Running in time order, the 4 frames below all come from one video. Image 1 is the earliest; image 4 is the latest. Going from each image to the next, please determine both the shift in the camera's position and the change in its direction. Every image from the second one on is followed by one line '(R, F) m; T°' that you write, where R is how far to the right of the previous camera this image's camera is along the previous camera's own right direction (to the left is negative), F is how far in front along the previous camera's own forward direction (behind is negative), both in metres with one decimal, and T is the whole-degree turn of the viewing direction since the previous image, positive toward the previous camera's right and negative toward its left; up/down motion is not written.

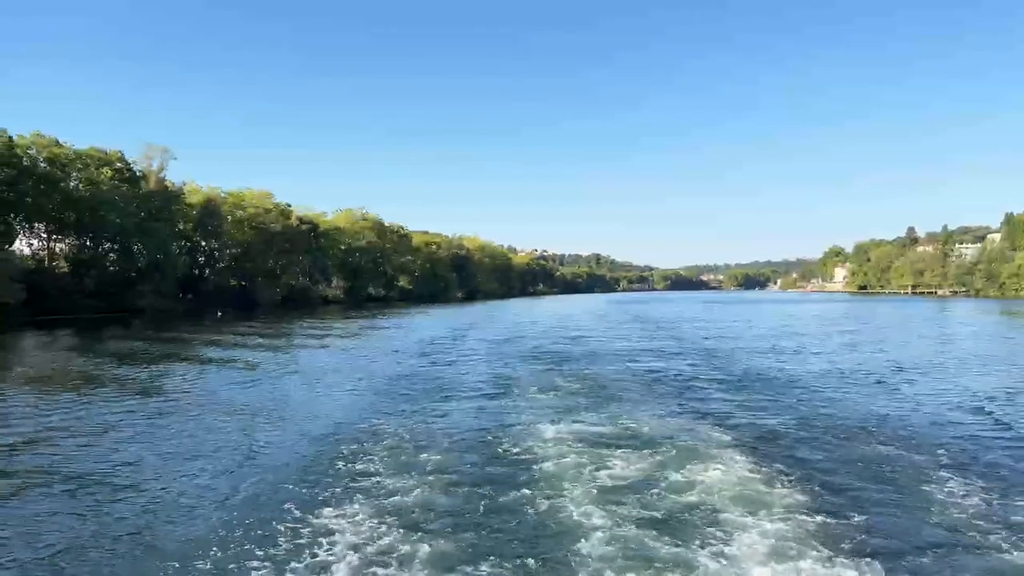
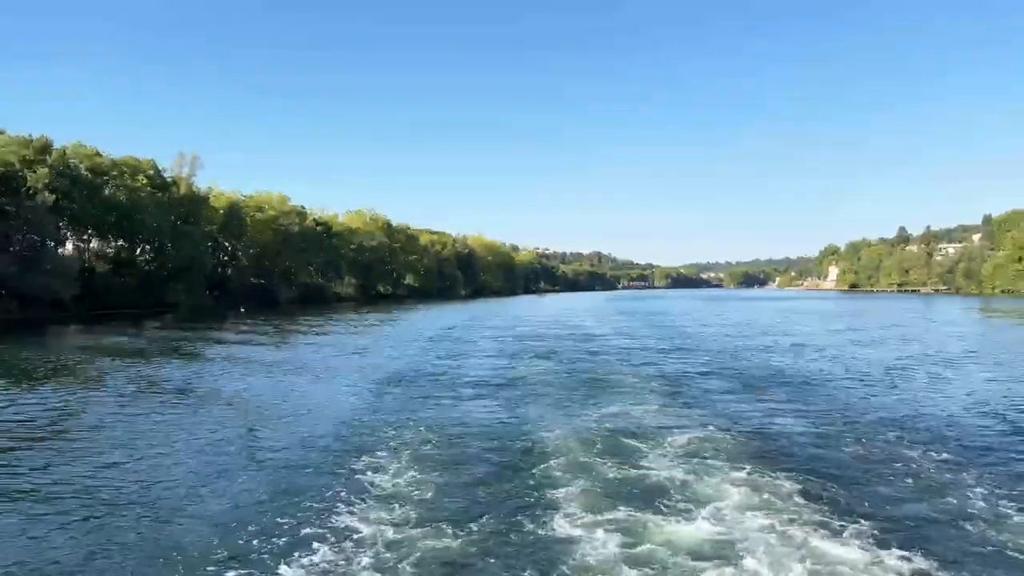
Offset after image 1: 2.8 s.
(0.0, -2.0) m; 0°
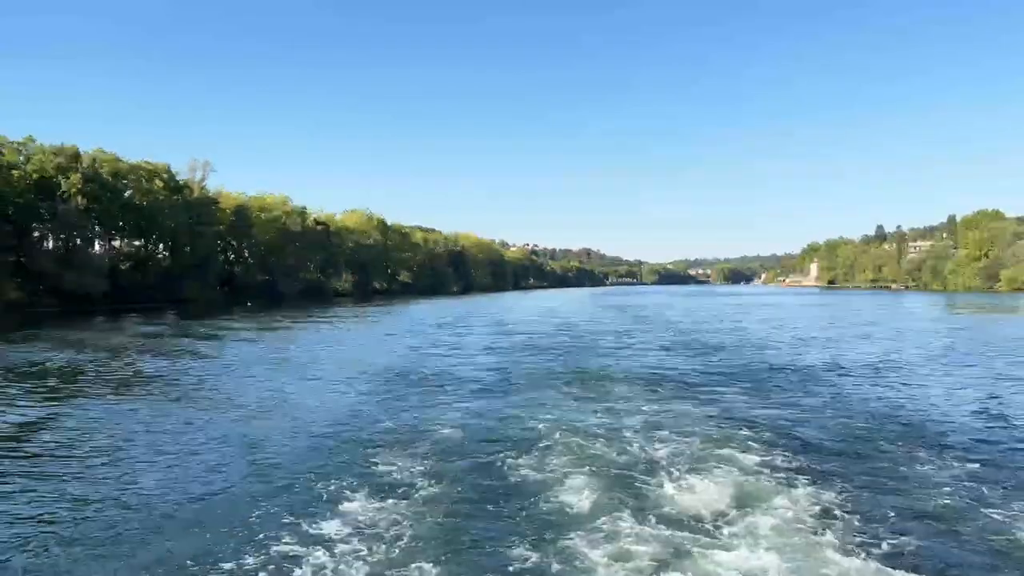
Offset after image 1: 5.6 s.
(+0.1, -2.0) m; +1°
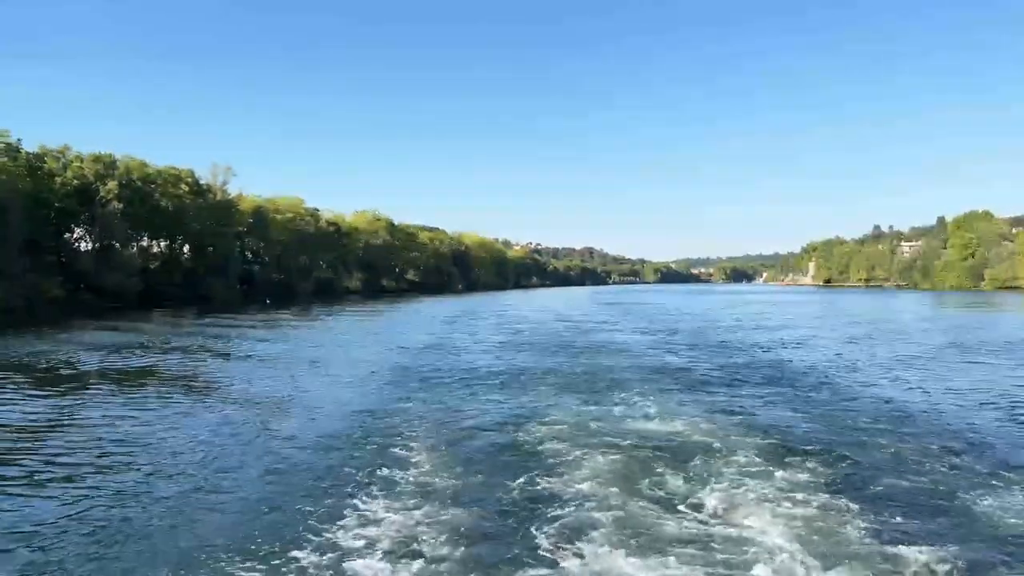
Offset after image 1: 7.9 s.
(-0.1, -1.5) m; 0°
